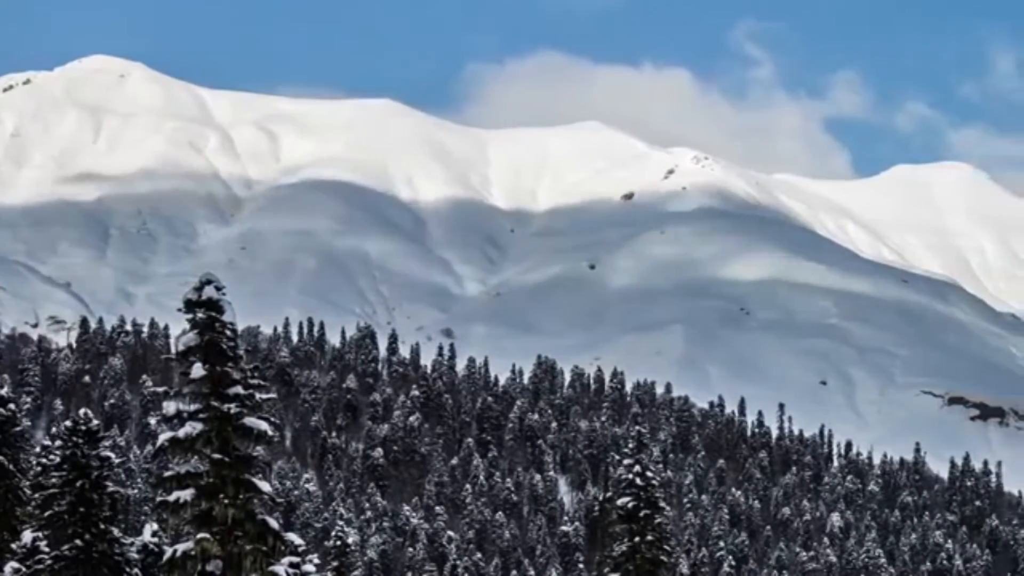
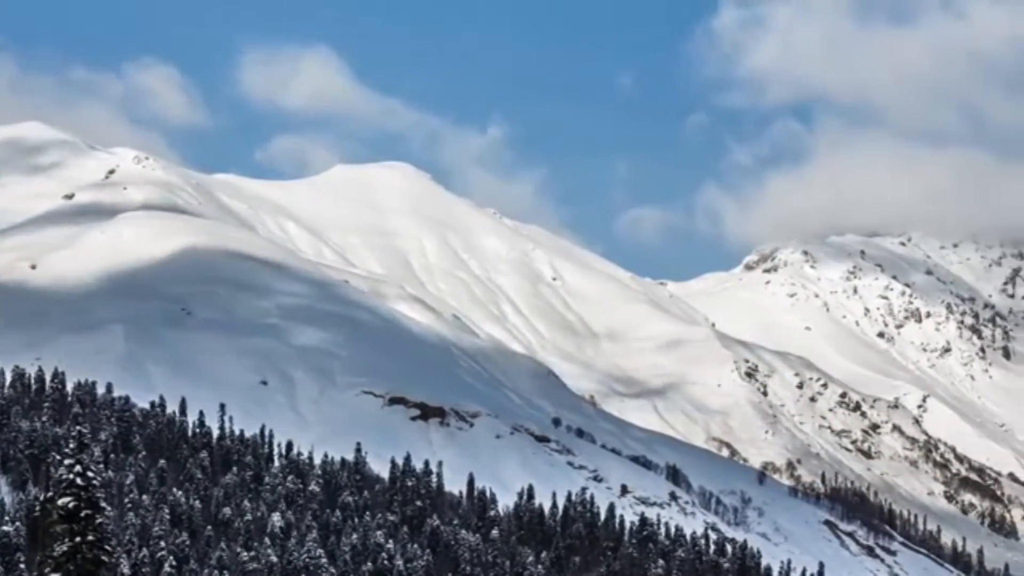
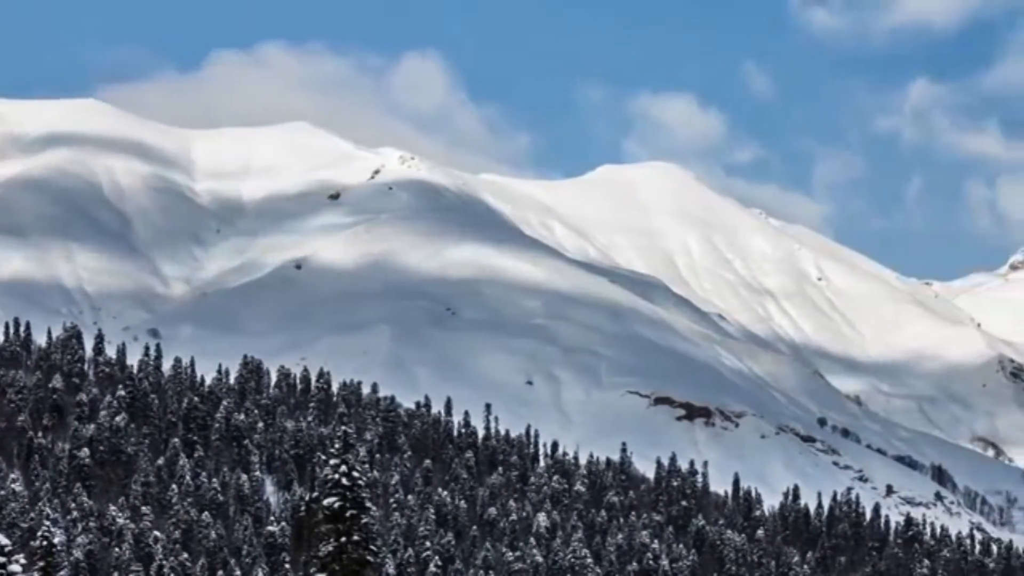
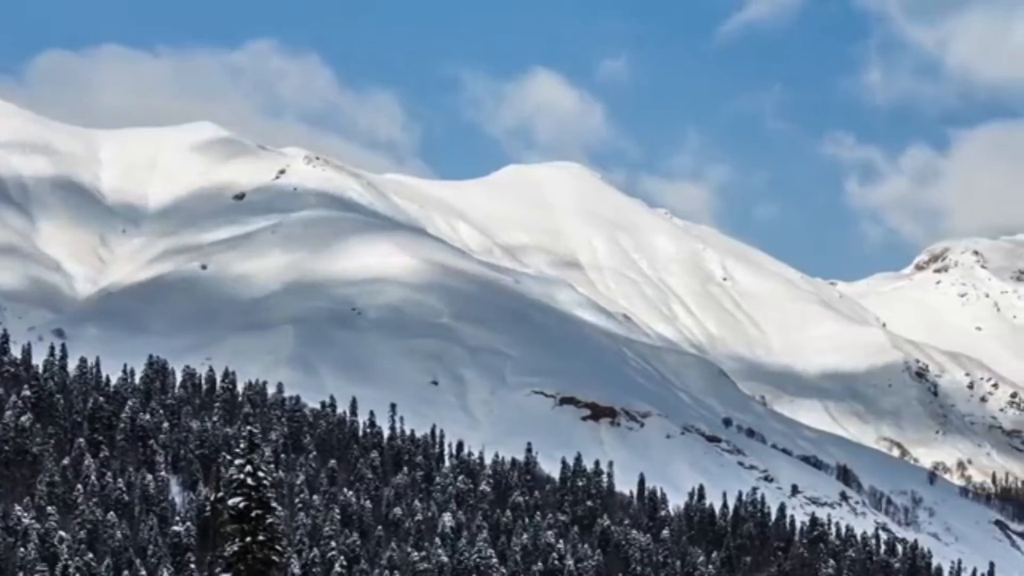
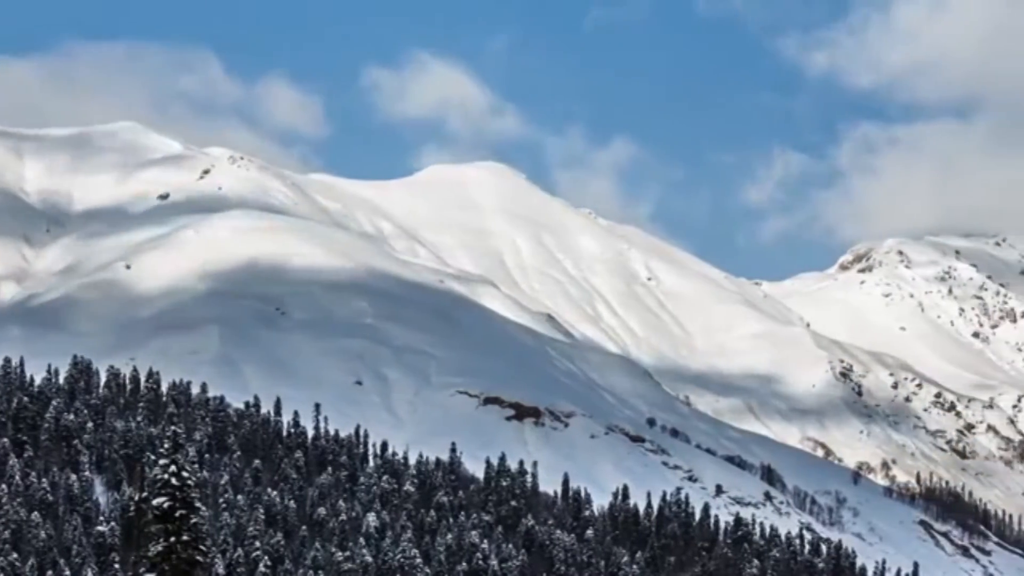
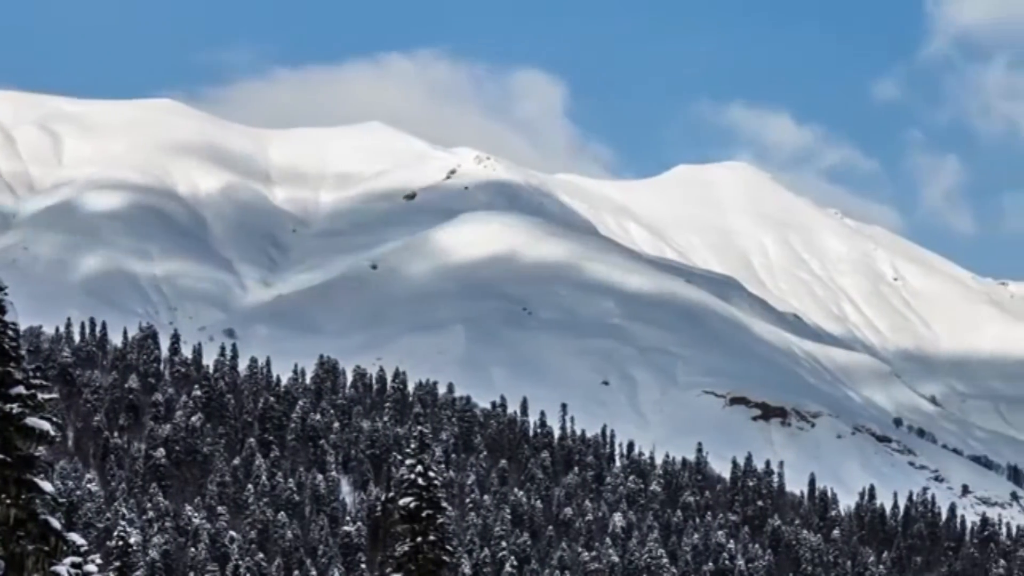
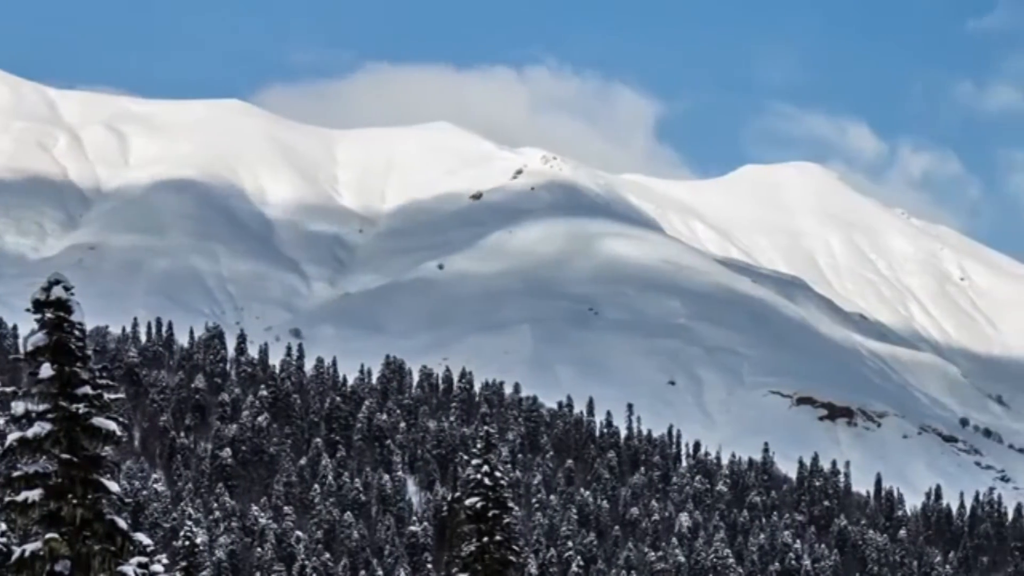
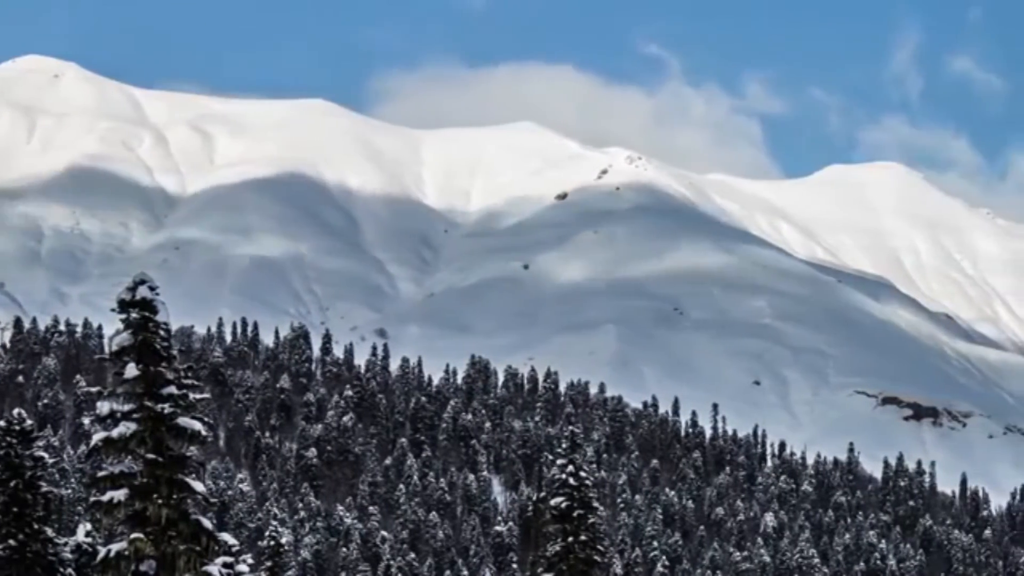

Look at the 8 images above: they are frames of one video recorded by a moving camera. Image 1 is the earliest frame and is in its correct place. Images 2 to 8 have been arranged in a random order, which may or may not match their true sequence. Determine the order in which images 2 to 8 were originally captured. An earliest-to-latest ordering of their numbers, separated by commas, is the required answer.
8, 7, 6, 3, 4, 5, 2
